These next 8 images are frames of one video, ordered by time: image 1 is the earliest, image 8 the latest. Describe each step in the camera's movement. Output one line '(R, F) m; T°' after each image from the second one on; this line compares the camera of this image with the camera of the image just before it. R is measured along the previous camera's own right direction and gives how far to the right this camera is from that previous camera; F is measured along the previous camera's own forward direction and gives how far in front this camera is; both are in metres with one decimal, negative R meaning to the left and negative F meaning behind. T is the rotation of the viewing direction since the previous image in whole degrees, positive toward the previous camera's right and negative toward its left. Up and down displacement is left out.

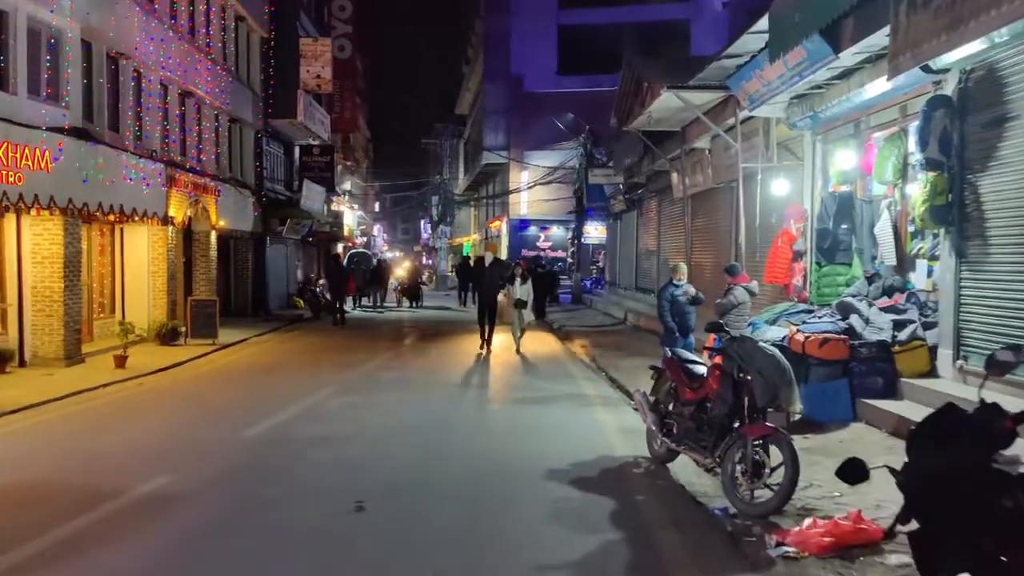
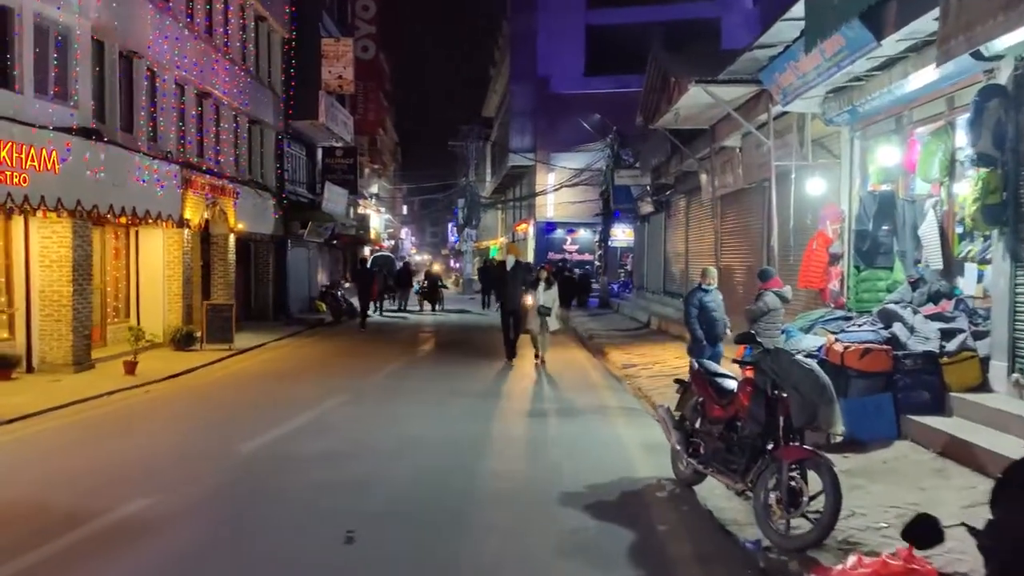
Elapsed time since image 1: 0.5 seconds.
(+0.1, +0.6) m; -2°
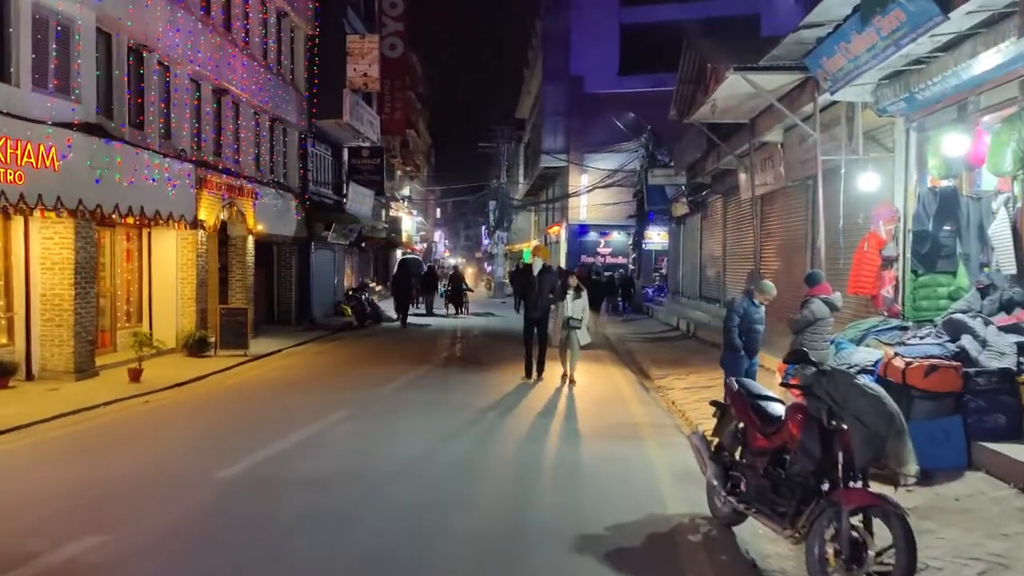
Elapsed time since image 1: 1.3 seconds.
(+0.2, +0.9) m; -2°
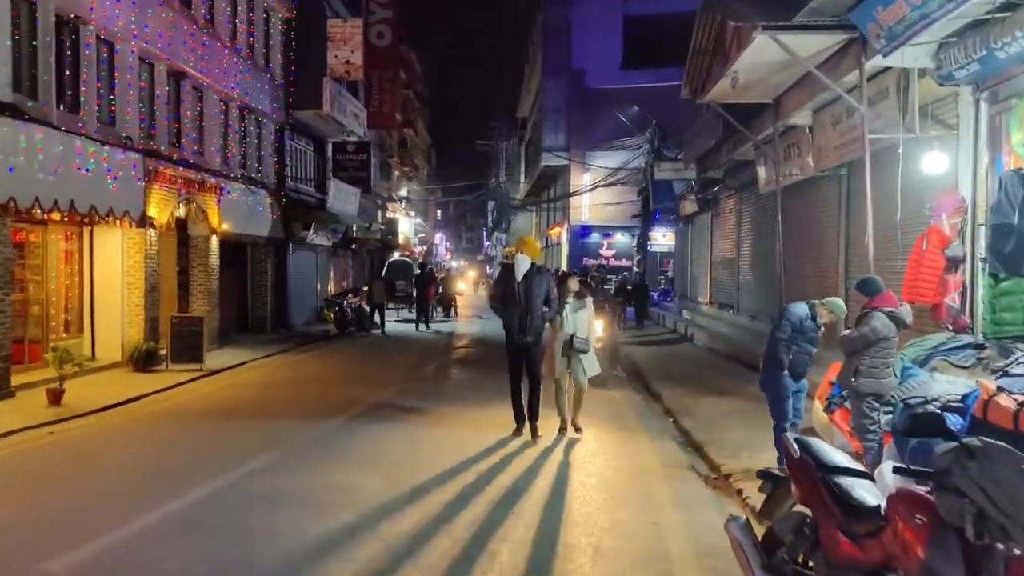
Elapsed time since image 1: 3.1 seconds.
(+0.2, +2.0) m; 0°
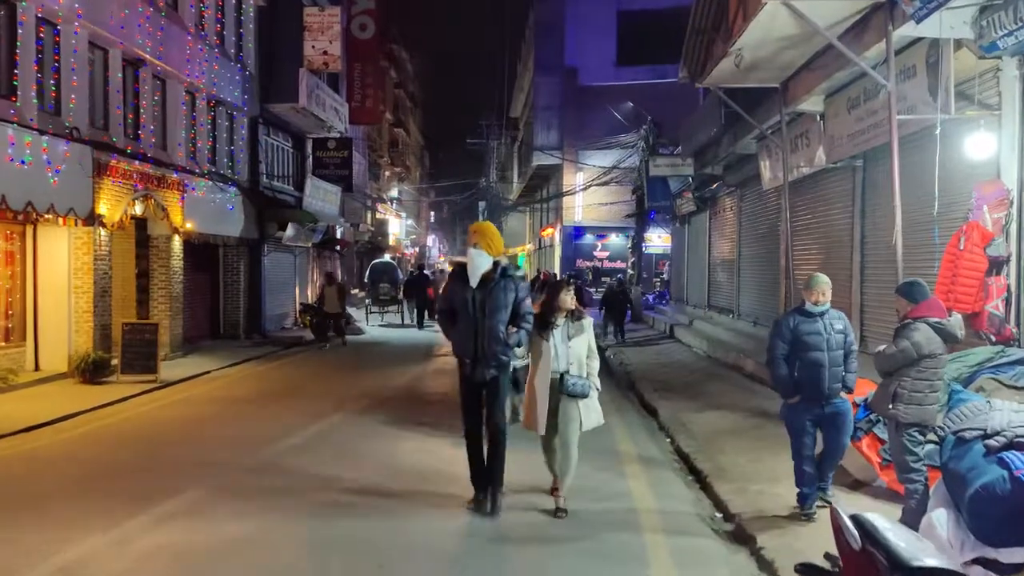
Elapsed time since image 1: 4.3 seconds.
(+0.2, +1.3) m; 0°
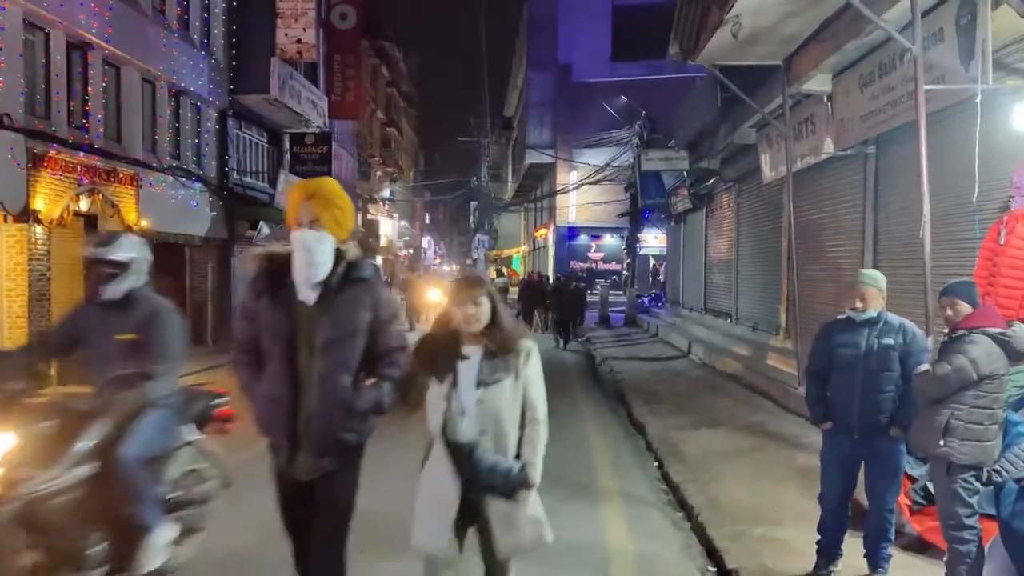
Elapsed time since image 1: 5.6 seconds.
(+0.3, +1.3) m; 0°
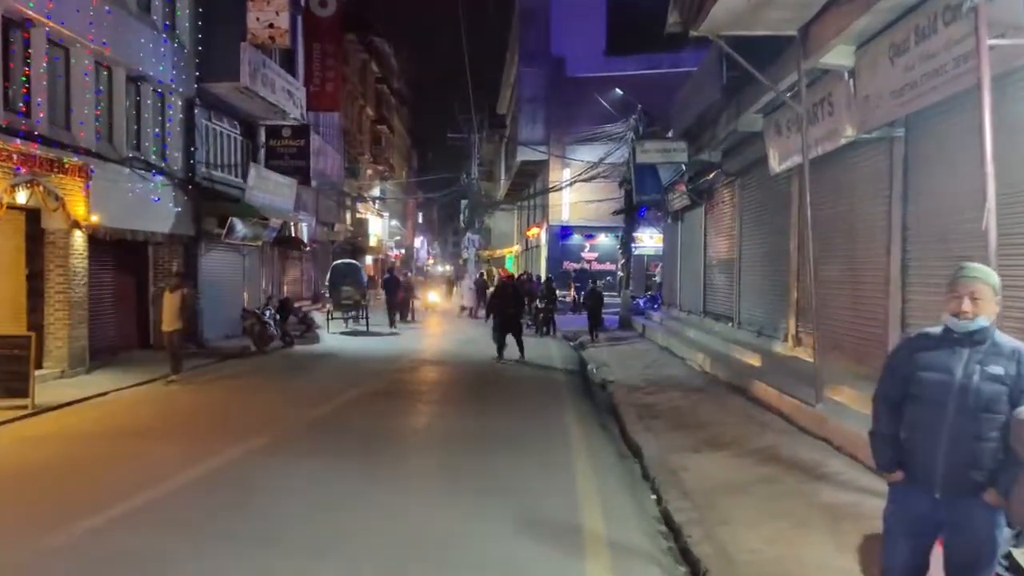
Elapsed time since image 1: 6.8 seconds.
(+0.2, +1.3) m; 0°
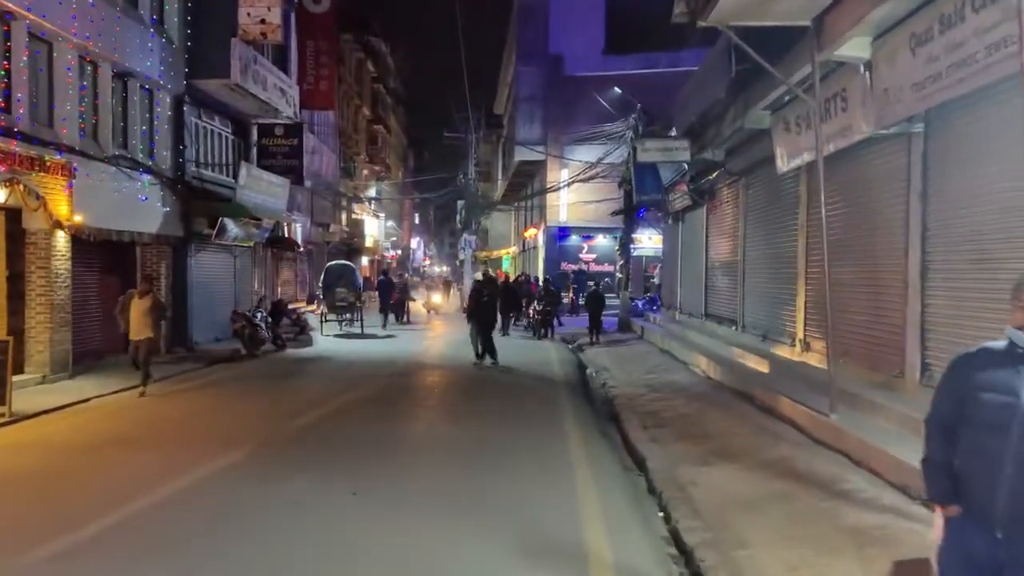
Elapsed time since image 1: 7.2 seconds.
(0.0, +0.5) m; 0°
